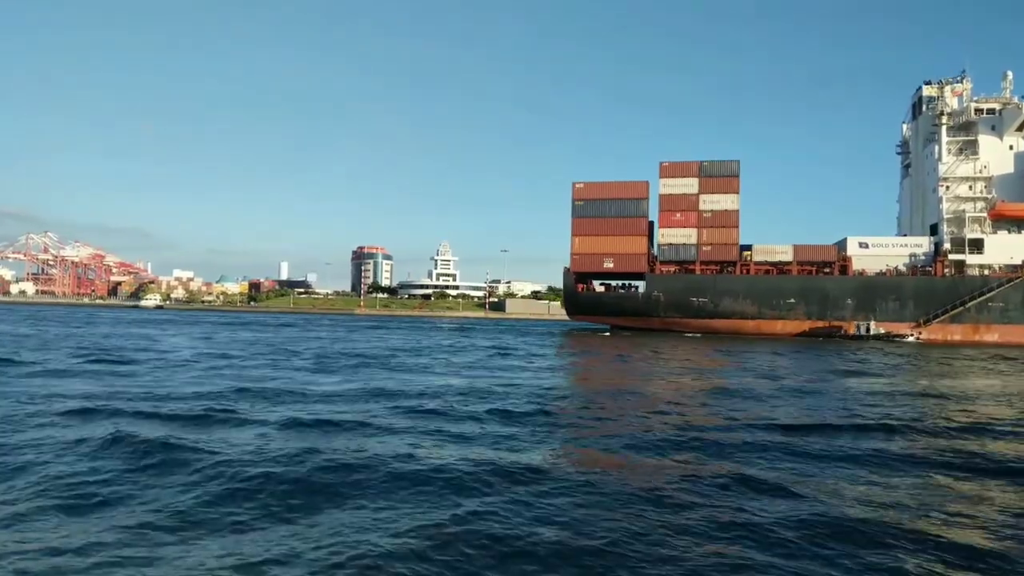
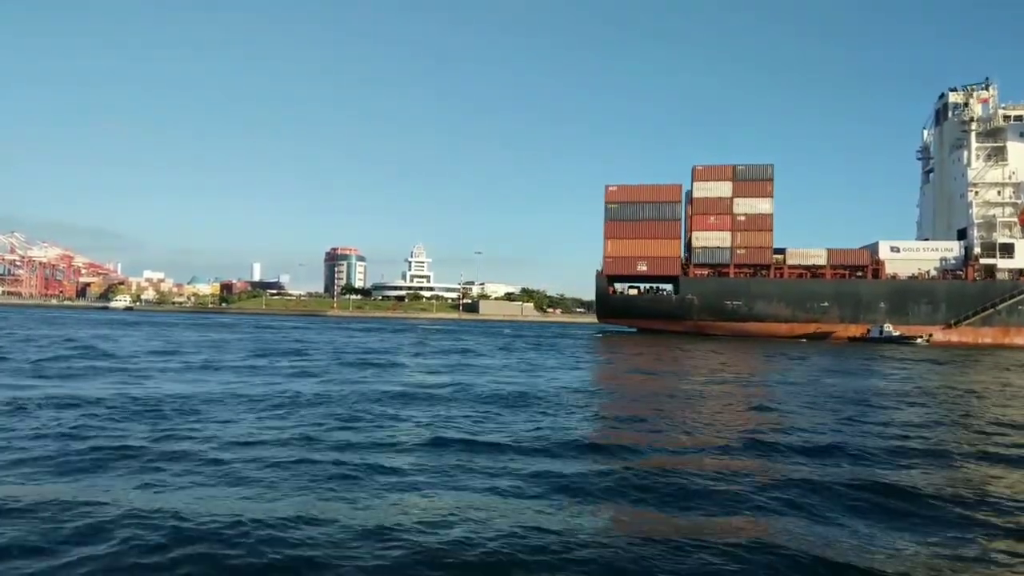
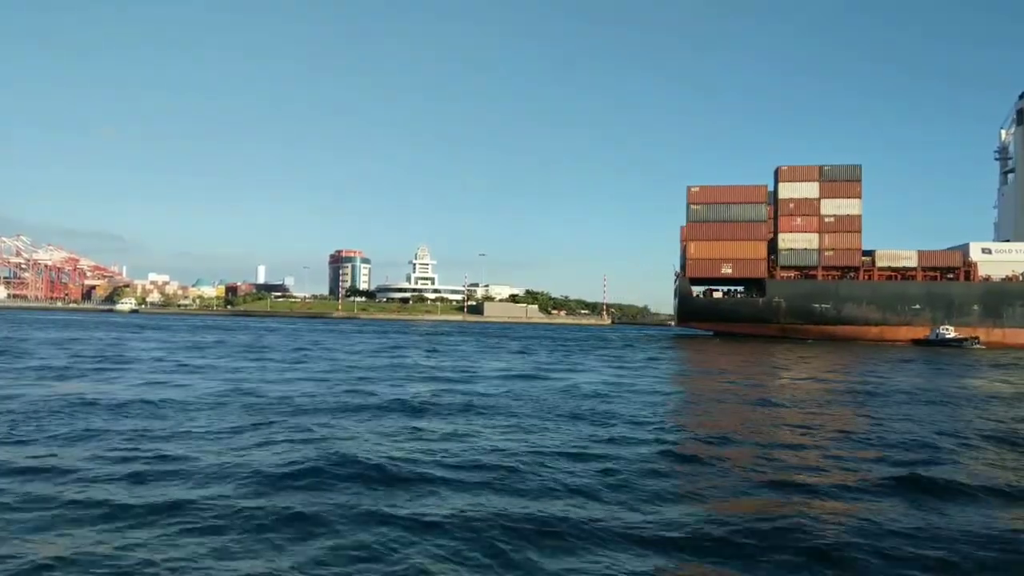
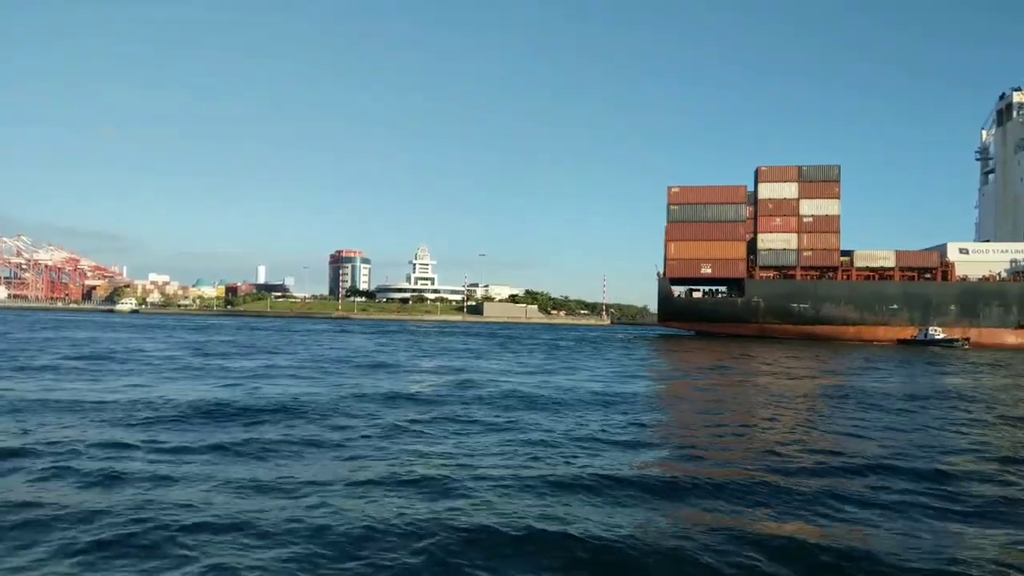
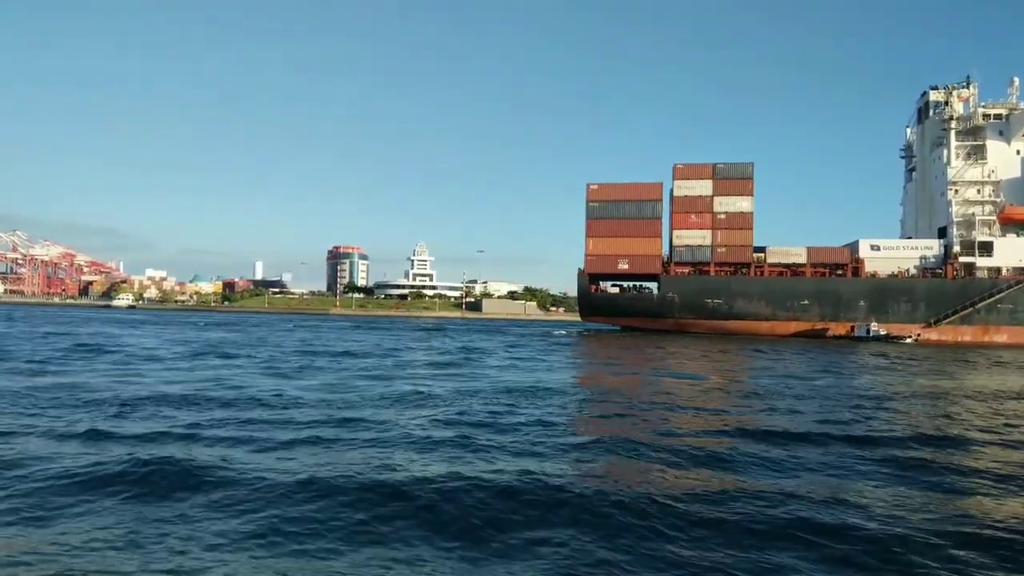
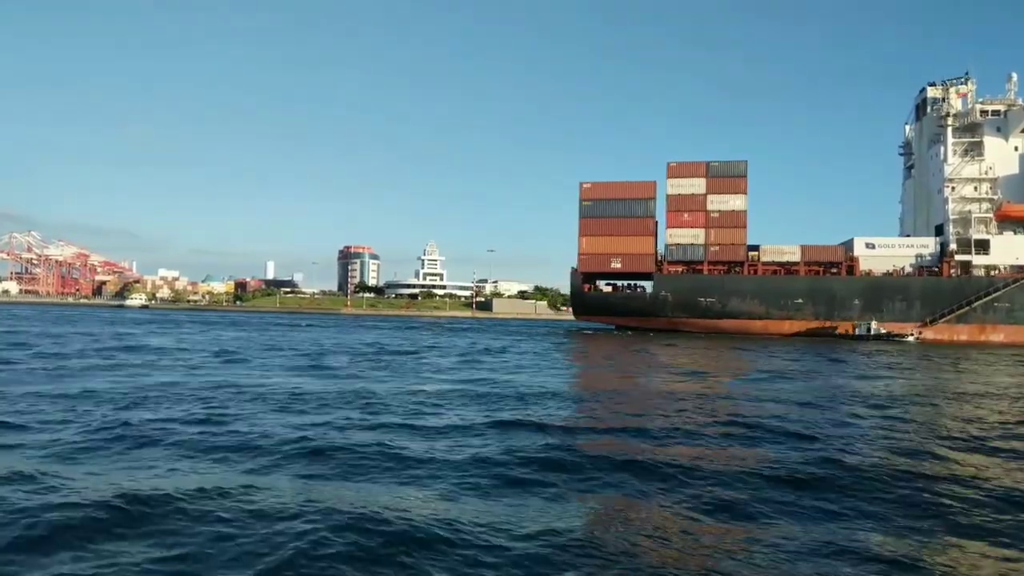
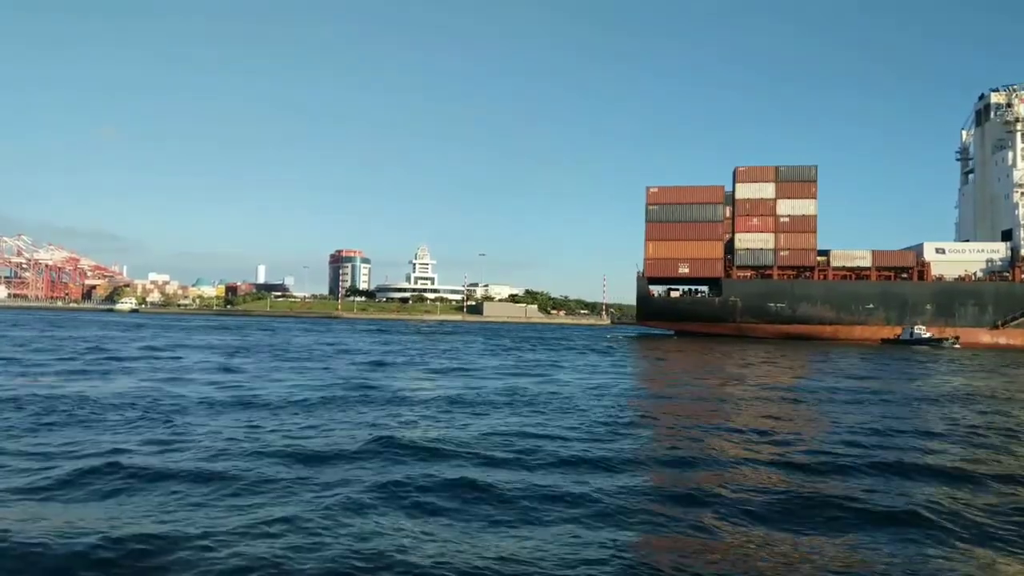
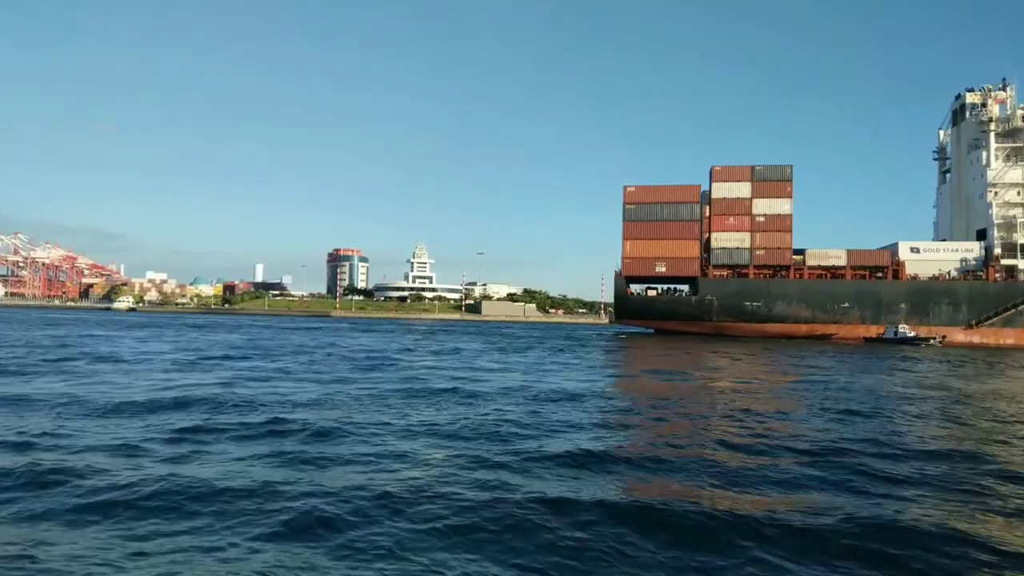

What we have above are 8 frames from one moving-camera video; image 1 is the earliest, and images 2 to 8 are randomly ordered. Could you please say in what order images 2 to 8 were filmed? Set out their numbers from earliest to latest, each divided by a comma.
6, 5, 2, 8, 7, 4, 3
